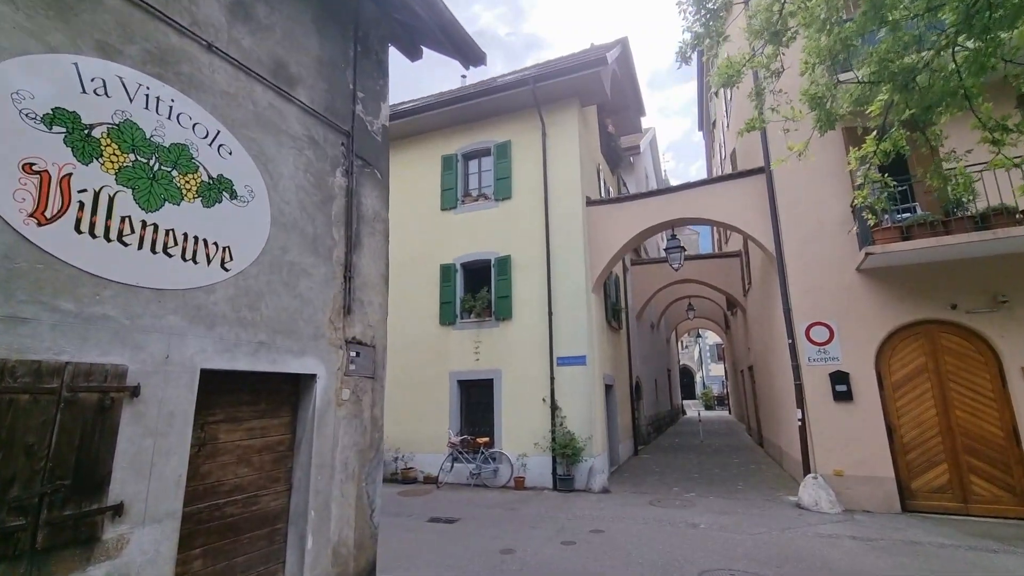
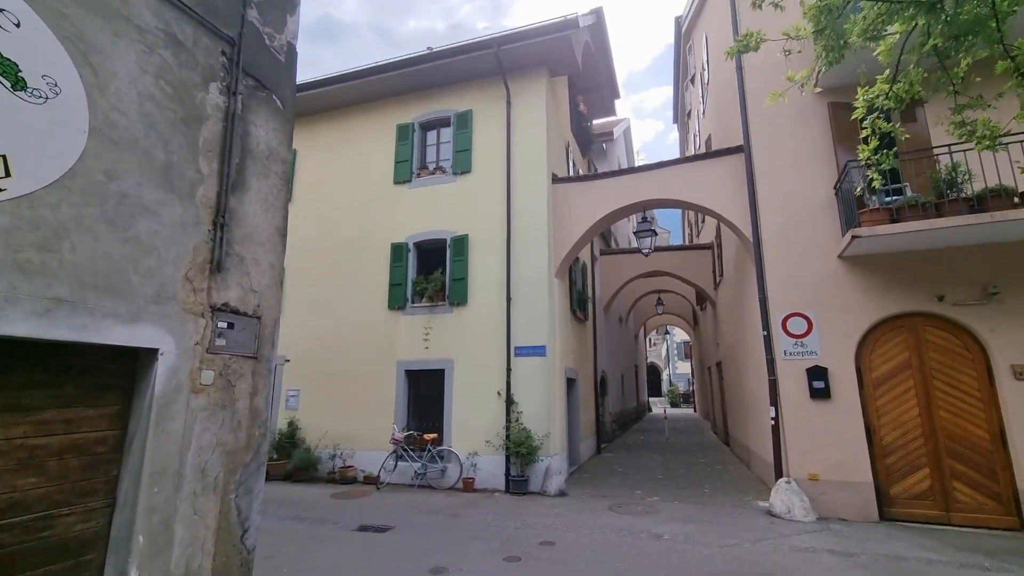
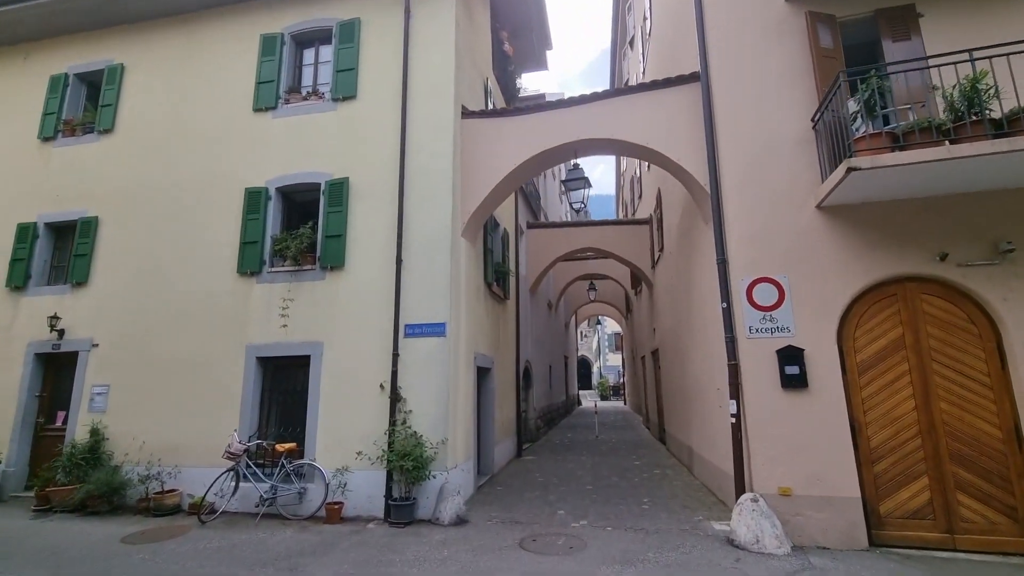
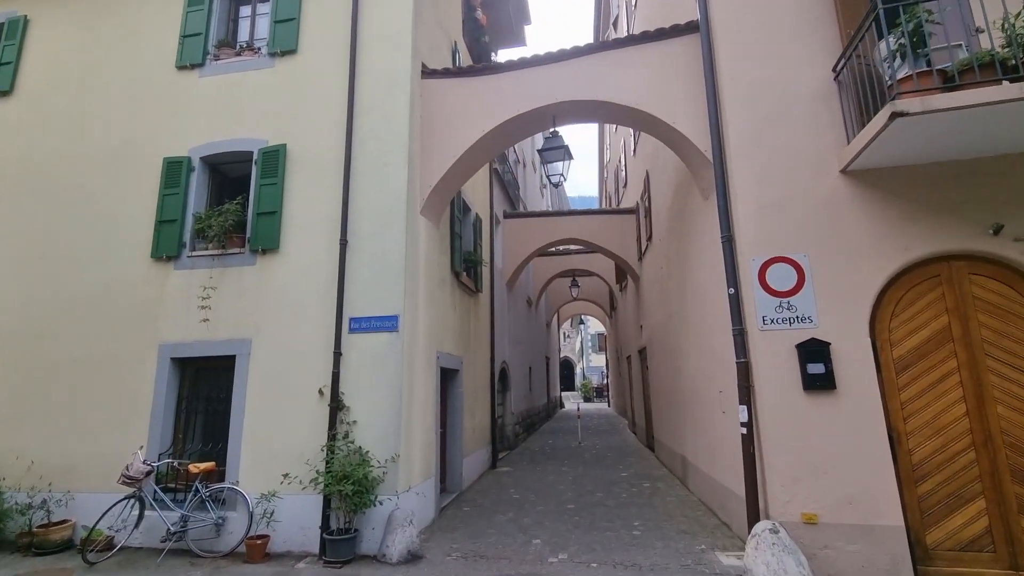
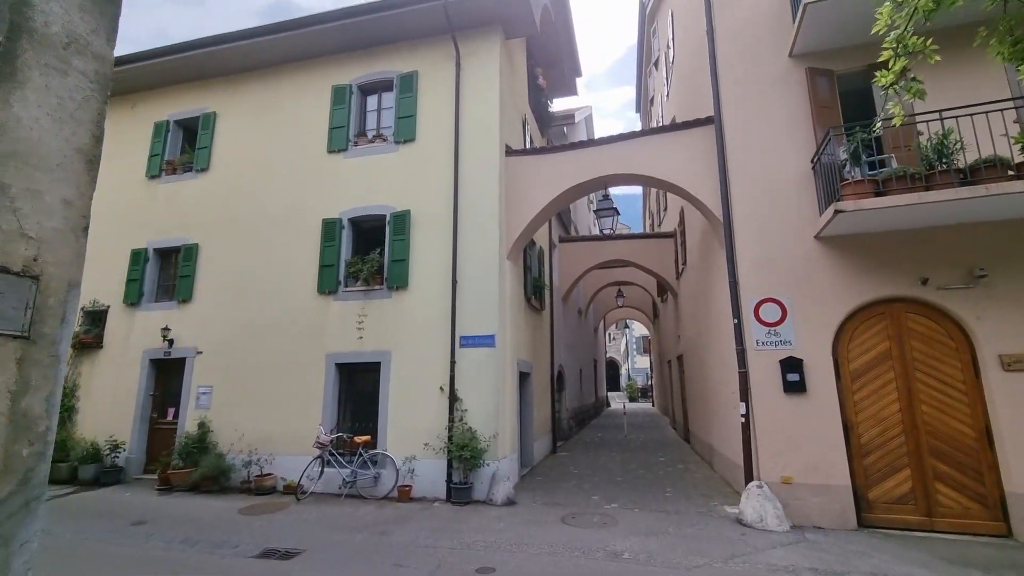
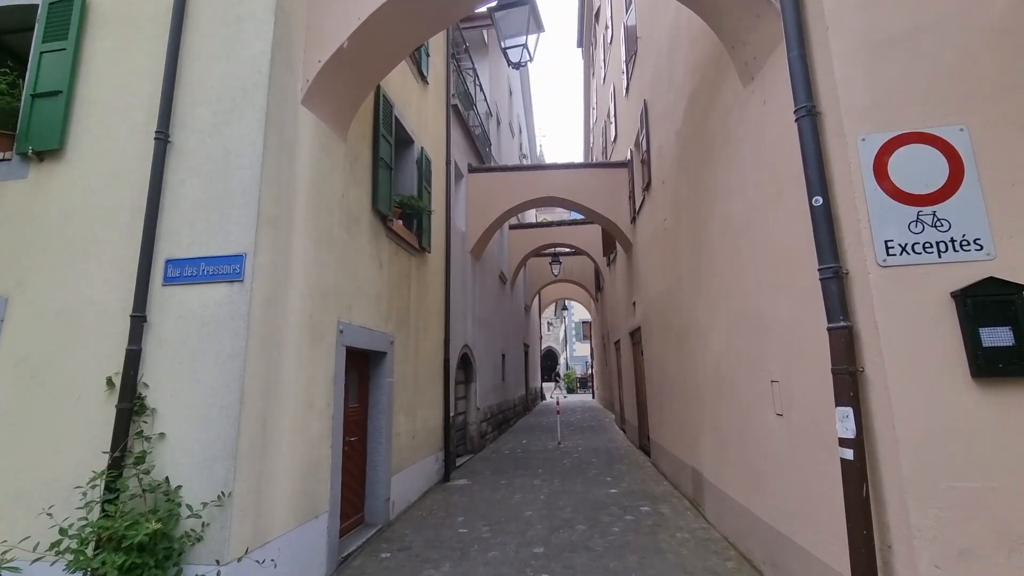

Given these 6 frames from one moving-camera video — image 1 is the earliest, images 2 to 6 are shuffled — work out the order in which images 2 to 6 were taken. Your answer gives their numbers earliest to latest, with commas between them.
2, 5, 3, 4, 6
